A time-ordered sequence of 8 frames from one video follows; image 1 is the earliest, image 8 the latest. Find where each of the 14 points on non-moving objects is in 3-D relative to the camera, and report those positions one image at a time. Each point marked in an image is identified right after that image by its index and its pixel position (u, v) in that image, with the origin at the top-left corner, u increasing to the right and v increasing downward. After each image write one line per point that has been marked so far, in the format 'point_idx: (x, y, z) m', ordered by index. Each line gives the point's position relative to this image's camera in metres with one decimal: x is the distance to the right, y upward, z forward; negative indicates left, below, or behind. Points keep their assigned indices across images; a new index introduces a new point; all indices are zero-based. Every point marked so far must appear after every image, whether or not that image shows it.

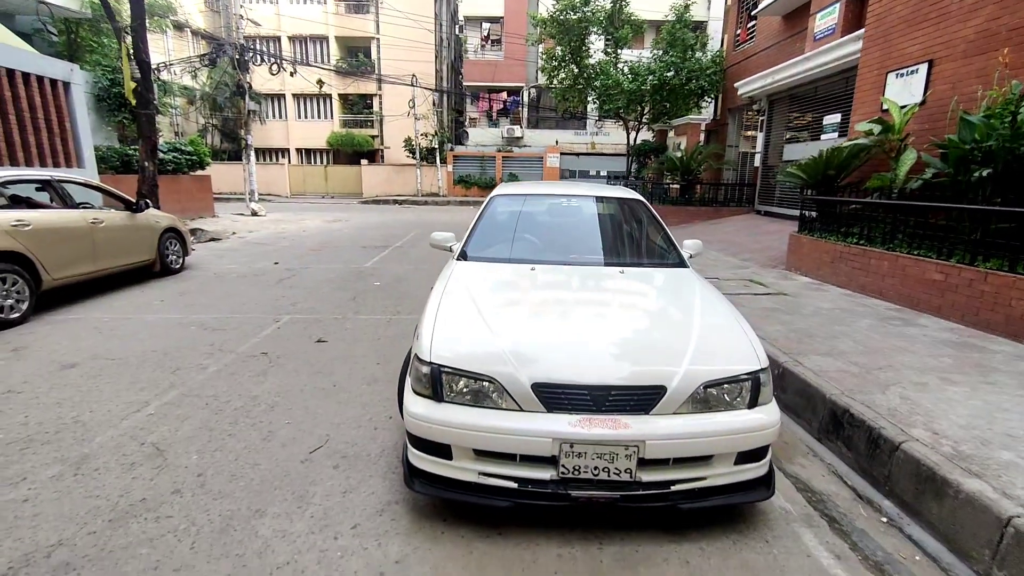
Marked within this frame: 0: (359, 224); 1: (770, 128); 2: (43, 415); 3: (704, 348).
0: (-5.0, +2.1, +16.4) m
1: (+6.7, +4.1, +13.0) m
2: (-3.3, -0.9, +3.5) m
3: (+1.0, -0.3, +2.5) m
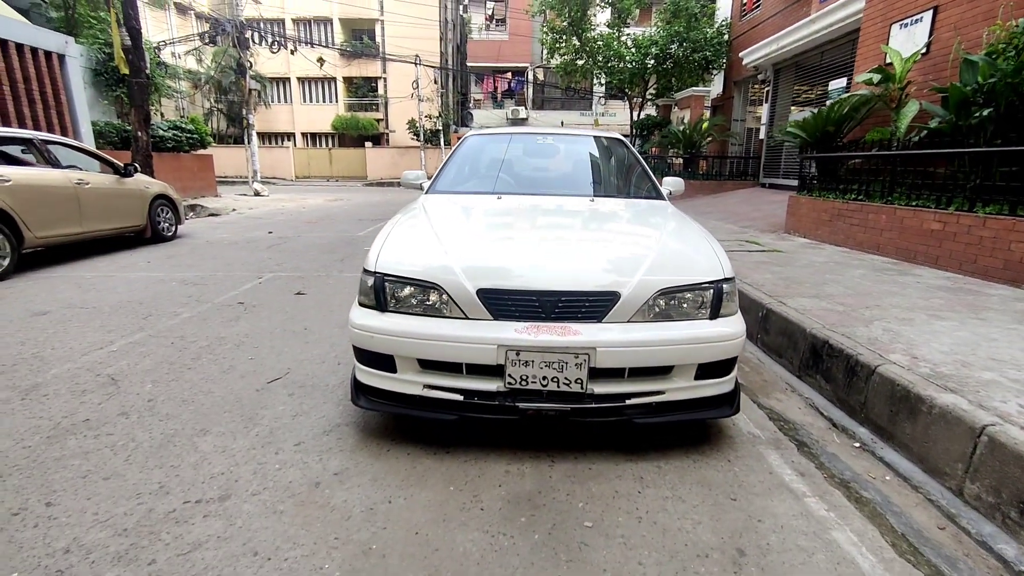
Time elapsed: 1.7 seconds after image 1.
0: (-5.0, +2.8, +16.3) m
1: (+6.7, +4.8, +12.7) m
2: (-3.5, -0.4, +3.5) m
3: (+0.8, +0.1, +2.4) m
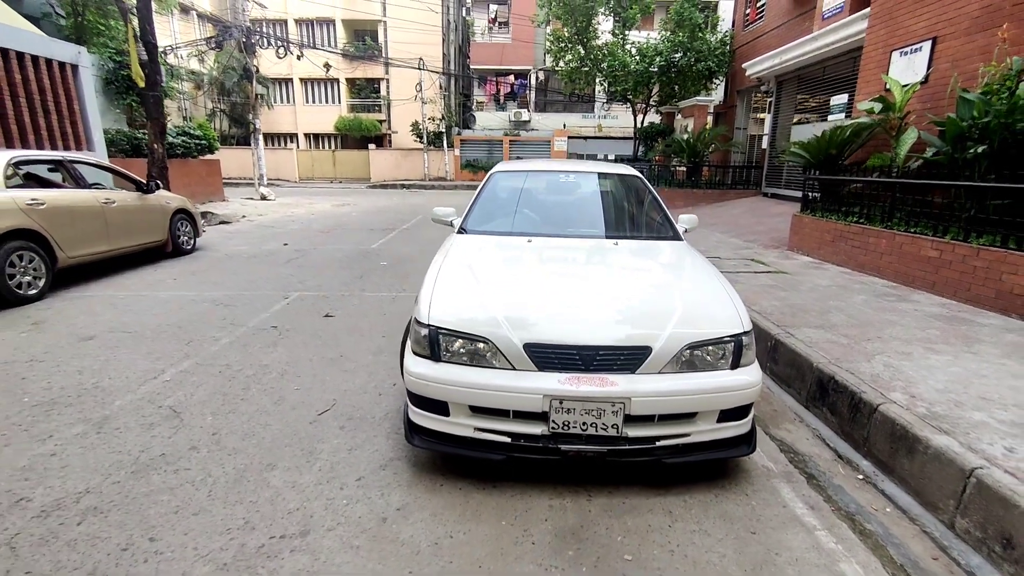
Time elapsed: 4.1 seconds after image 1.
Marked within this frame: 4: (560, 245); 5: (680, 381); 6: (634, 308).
0: (-4.8, +2.7, +16.5) m
1: (+6.8, +4.6, +12.9) m
2: (-3.3, -0.7, +3.7) m
3: (+1.0, -0.1, +2.6) m
4: (+0.4, +0.3, +3.7) m
5: (+0.8, -0.5, +2.4) m
6: (+0.7, -0.1, +2.6) m
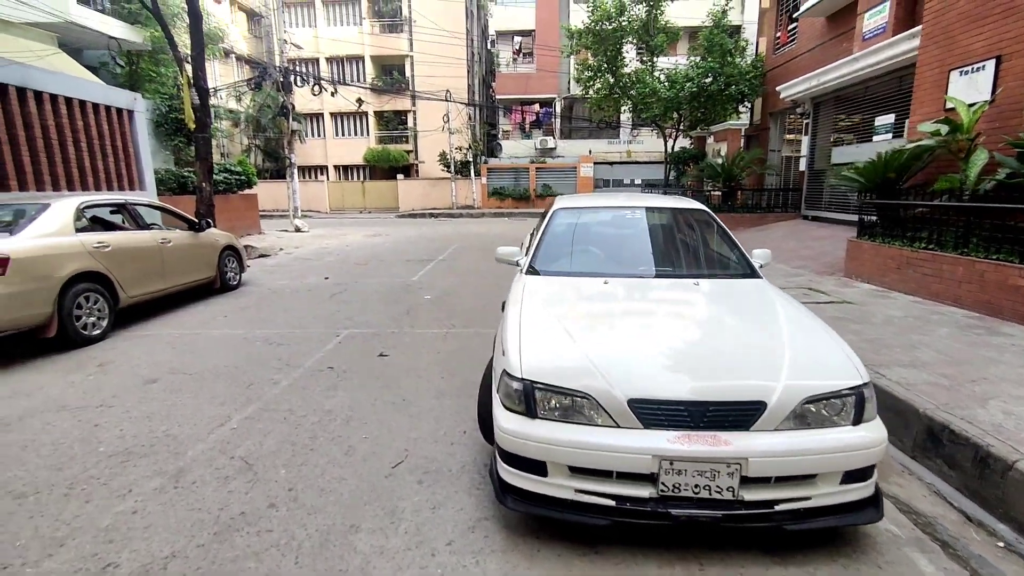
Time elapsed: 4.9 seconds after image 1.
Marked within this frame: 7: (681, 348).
0: (-3.8, +1.7, +16.7) m
1: (+7.7, +4.0, +12.7) m
2: (-2.8, -1.0, +3.7) m
3: (+1.5, -0.4, +2.4) m
4: (+0.9, 0.0, +3.5) m
5: (+1.3, -0.7, +2.2) m
6: (+1.1, -0.4, +2.5) m
7: (+0.9, -0.3, +2.5) m
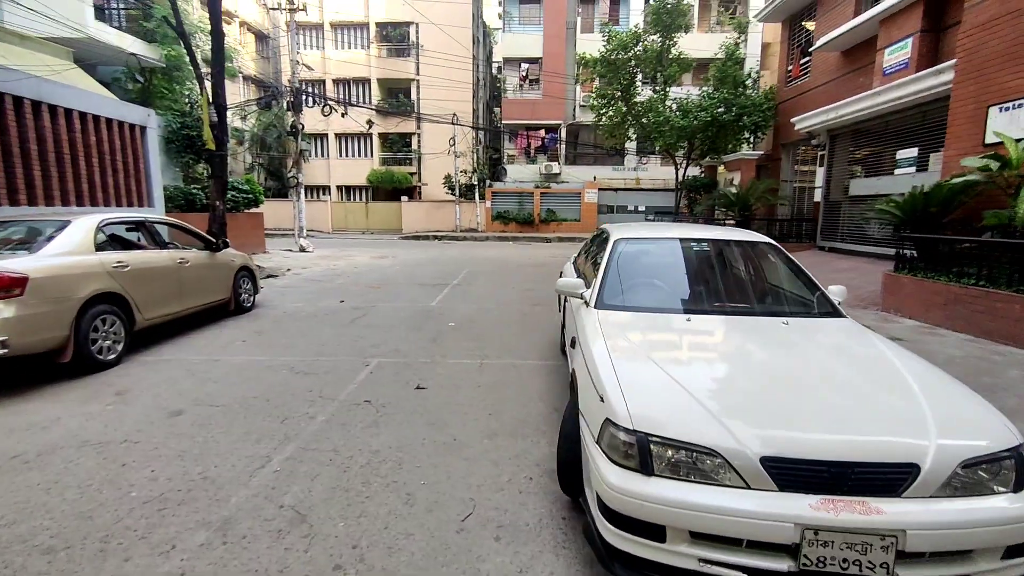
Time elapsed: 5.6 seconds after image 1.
0: (-3.5, +0.9, +16.5) m
1: (+8.1, +3.2, +12.7) m
2: (-2.3, -1.2, +3.4) m
3: (+1.9, -0.6, +2.2) m
4: (+1.4, -0.3, +3.3) m
5: (+1.8, -0.9, +2.0) m
6: (+1.6, -0.6, +2.2) m
7: (+1.4, -0.5, +2.3) m
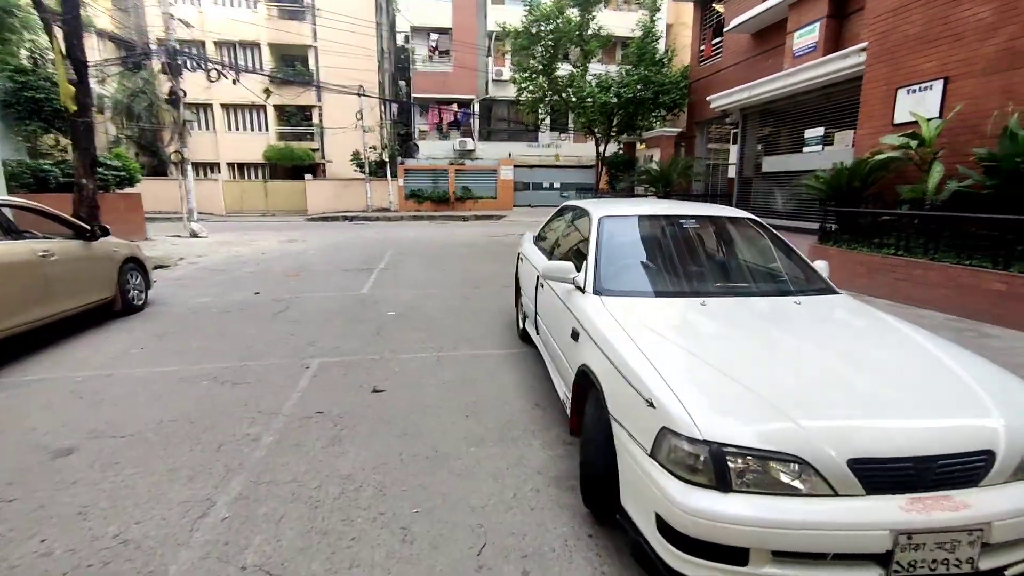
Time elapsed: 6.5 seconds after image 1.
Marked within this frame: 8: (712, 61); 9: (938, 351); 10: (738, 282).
0: (-5.8, +1.4, +15.1) m
1: (+6.2, +3.9, +13.4) m
2: (-2.2, -1.3, +2.6) m
3: (+2.1, -0.5, +2.1) m
4: (+1.4, -0.1, +3.1) m
5: (+2.0, -0.8, +1.9) m
6: (+1.8, -0.5, +2.1) m
7: (+1.6, -0.4, +2.1) m
8: (+5.8, +6.6, +14.5) m
9: (+2.2, -0.3, +2.6) m
10: (+1.7, 0.0, +3.5) m
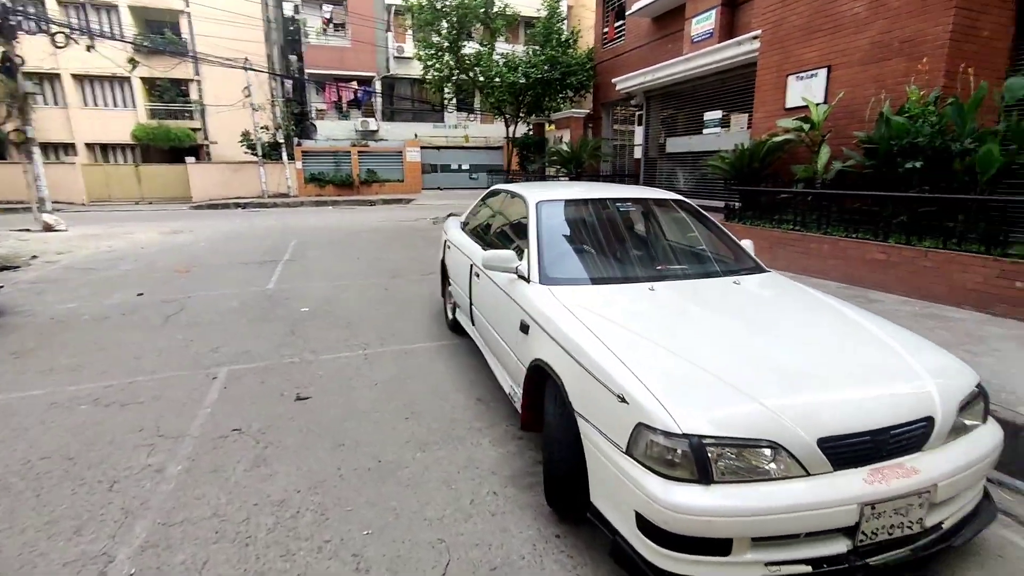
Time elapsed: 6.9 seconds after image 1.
0: (-8.2, +1.5, +13.6) m
1: (+3.7, +4.6, +14.0) m
2: (-2.4, -1.3, +2.0) m
3: (+1.9, -0.4, +2.3) m
4: (+1.0, 0.0, +3.1) m
5: (+1.9, -0.7, +2.1) m
6: (+1.6, -0.4, +2.2) m
7: (+1.4, -0.4, +2.2) m
8: (+3.1, +7.3, +14.9) m
9: (+2.0, -0.2, +2.8) m
10: (+1.3, +0.2, +3.6) m
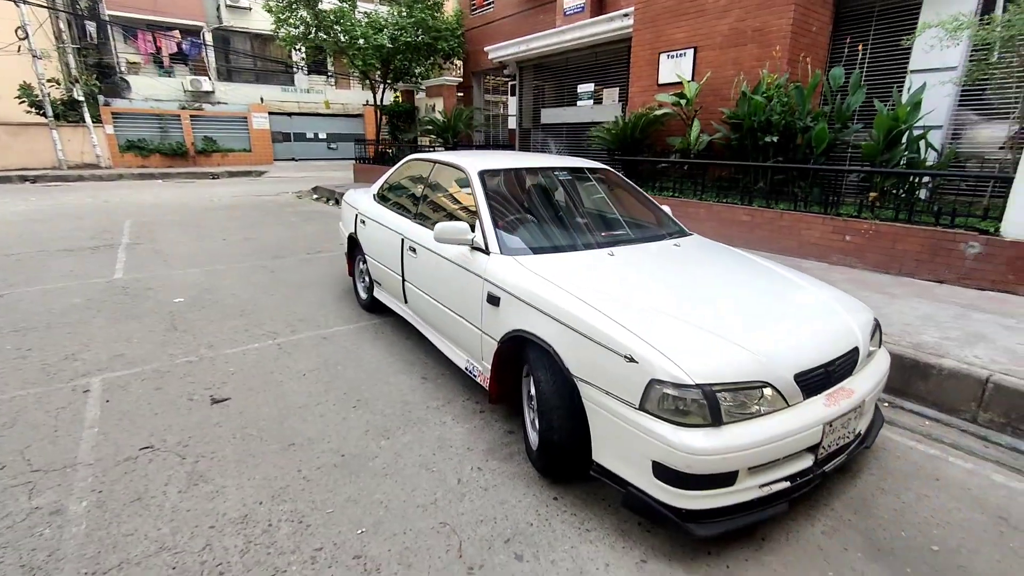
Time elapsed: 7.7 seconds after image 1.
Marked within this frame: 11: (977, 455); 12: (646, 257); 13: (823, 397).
0: (-11.0, +1.6, +10.9) m
1: (+0.2, +5.5, +14.2) m
2: (-2.2, -1.4, +1.4) m
3: (+1.9, -0.1, +2.8) m
4: (+0.8, +0.2, +3.3) m
5: (+1.9, -0.4, +2.6) m
6: (+1.6, -0.1, +2.6) m
7: (+1.4, -0.1, +2.6) m
8: (-0.8, +8.1, +14.7) m
9: (+1.8, +0.1, +3.2) m
10: (+0.9, +0.5, +3.8) m
11: (+2.8, -1.0, +2.9) m
12: (+0.8, +0.2, +3.3) m
13: (+1.4, -0.5, +2.3) m
